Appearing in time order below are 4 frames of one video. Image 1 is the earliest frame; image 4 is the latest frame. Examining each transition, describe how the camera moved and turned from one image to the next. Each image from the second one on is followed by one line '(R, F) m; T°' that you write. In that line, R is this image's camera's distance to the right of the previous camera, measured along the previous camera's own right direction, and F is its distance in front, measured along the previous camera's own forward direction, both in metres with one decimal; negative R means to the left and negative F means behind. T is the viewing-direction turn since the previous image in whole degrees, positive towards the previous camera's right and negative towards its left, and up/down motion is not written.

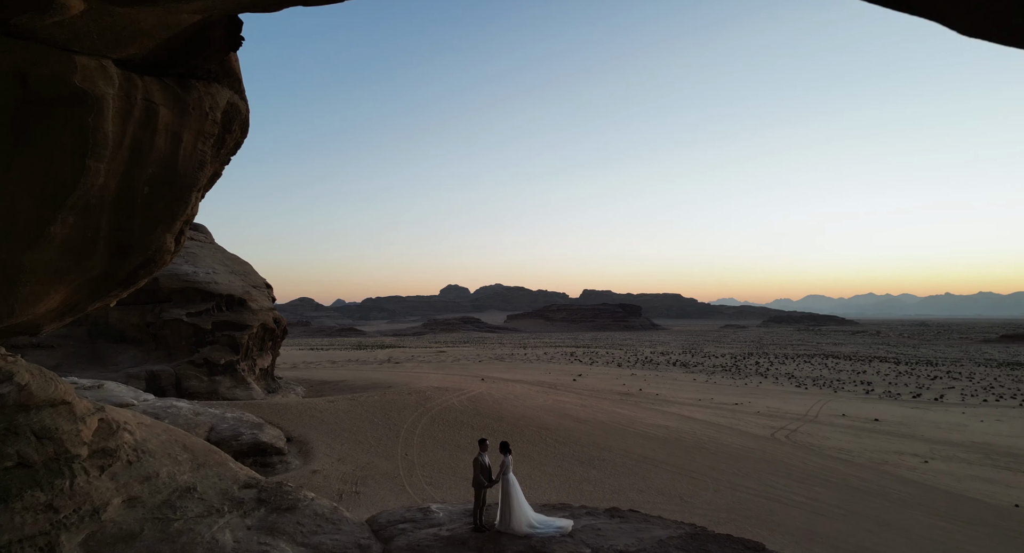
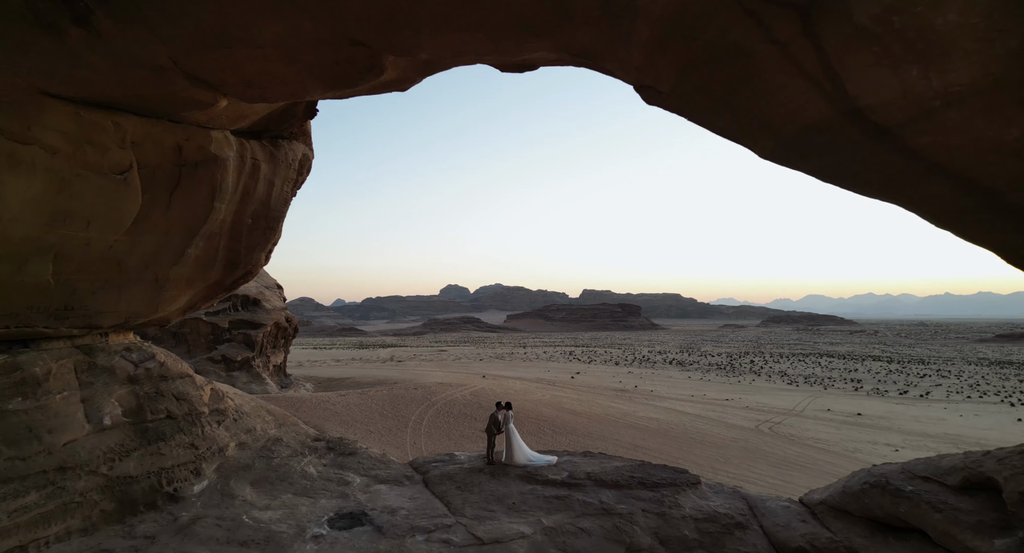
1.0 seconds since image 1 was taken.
(0.0, -1.2) m; 0°
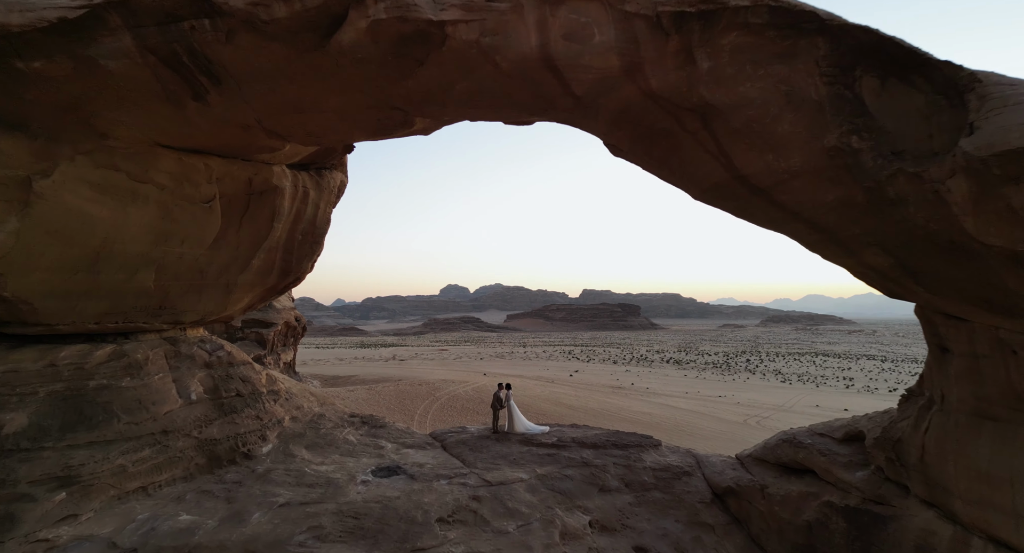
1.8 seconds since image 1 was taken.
(0.0, -1.0) m; 0°
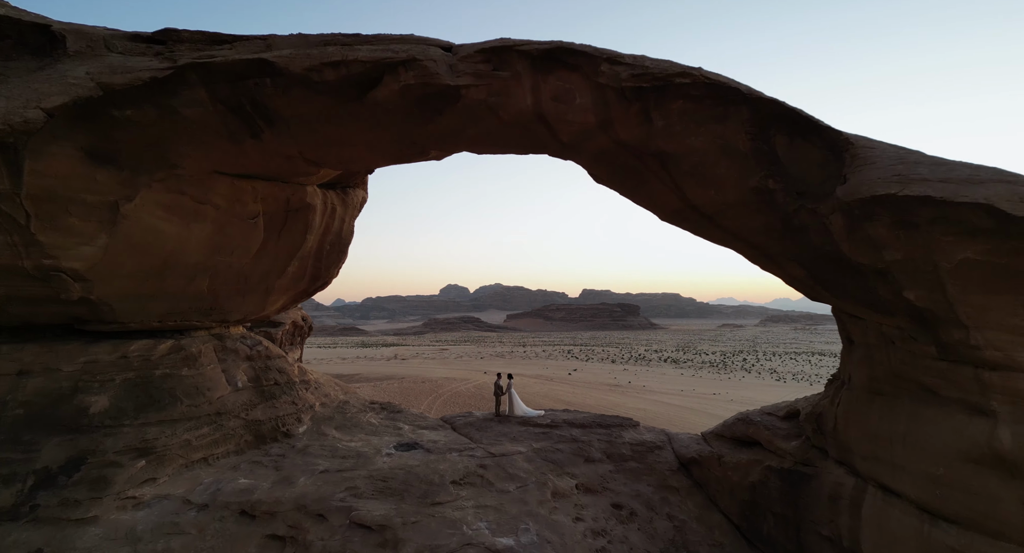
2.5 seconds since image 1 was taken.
(0.0, -0.8) m; 0°
